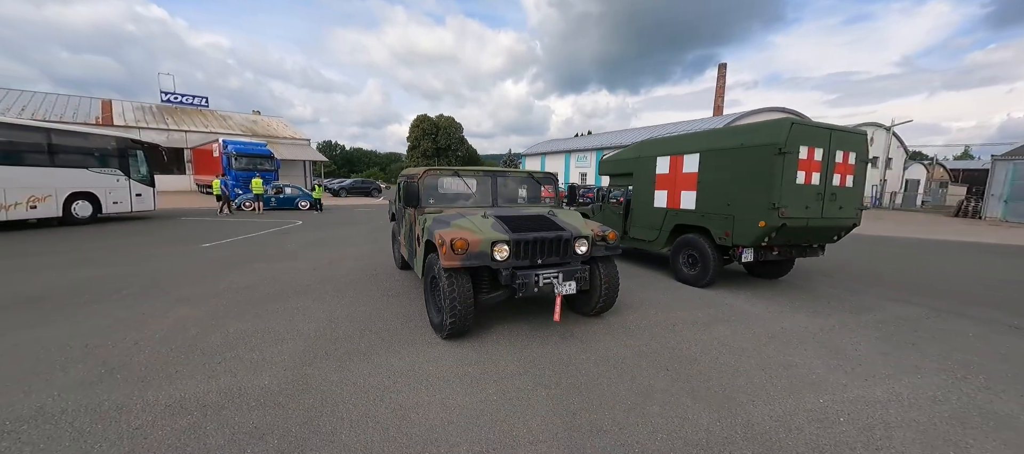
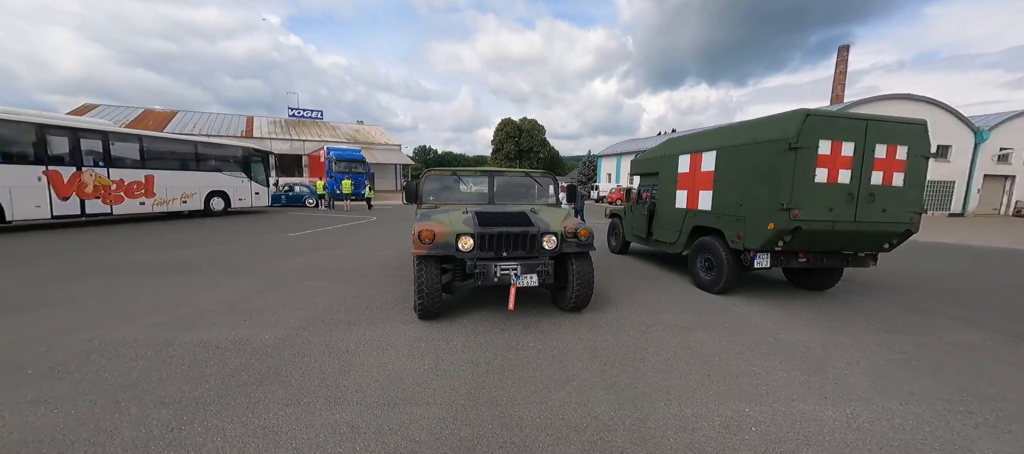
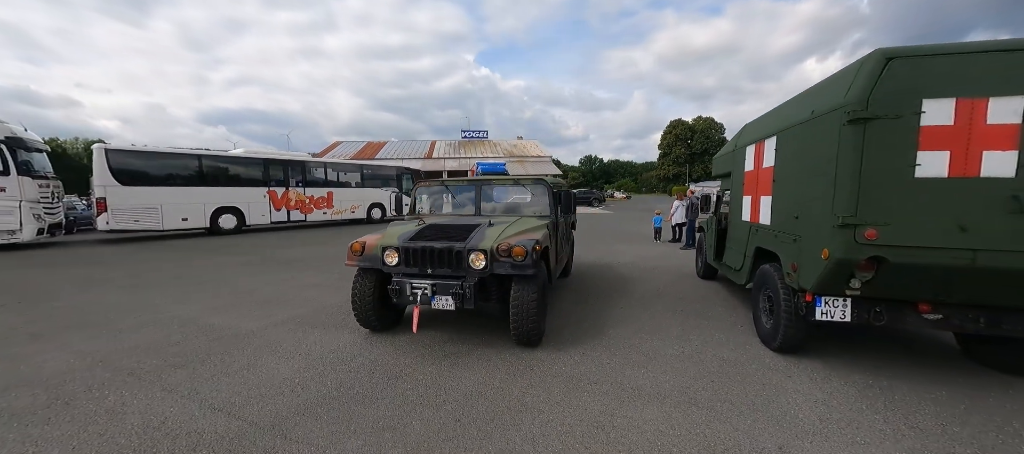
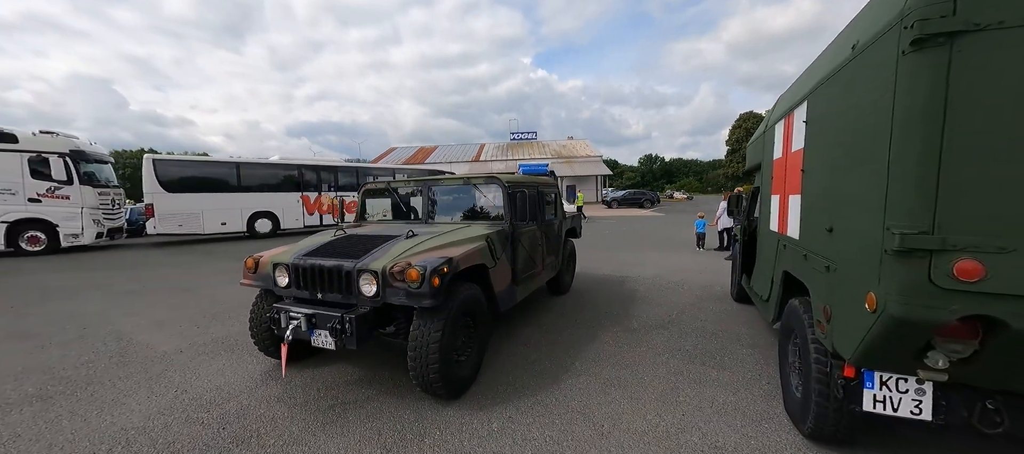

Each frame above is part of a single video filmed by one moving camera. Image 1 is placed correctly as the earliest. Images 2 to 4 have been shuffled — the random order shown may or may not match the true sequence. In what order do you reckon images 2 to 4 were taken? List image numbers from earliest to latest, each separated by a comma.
2, 3, 4
